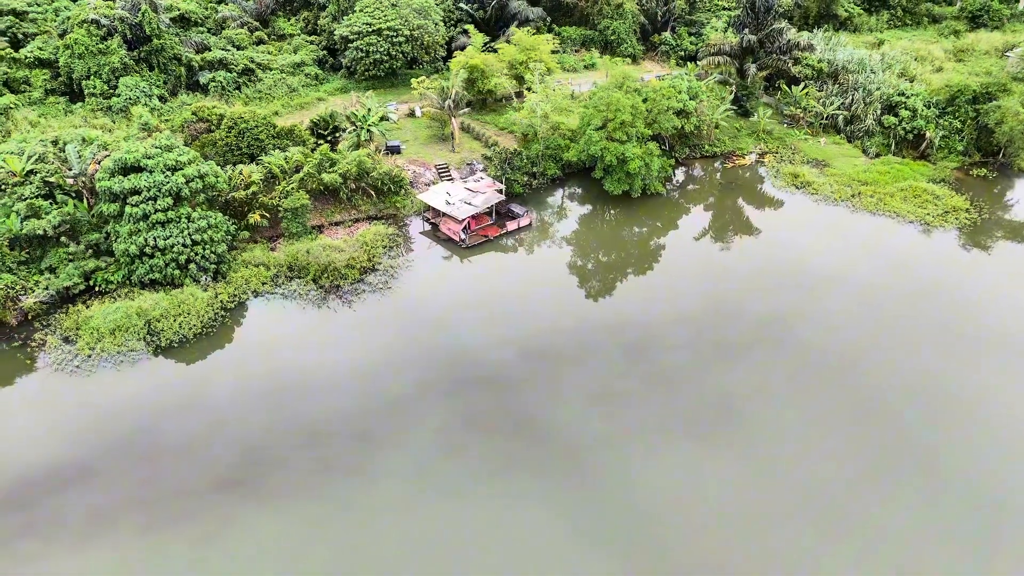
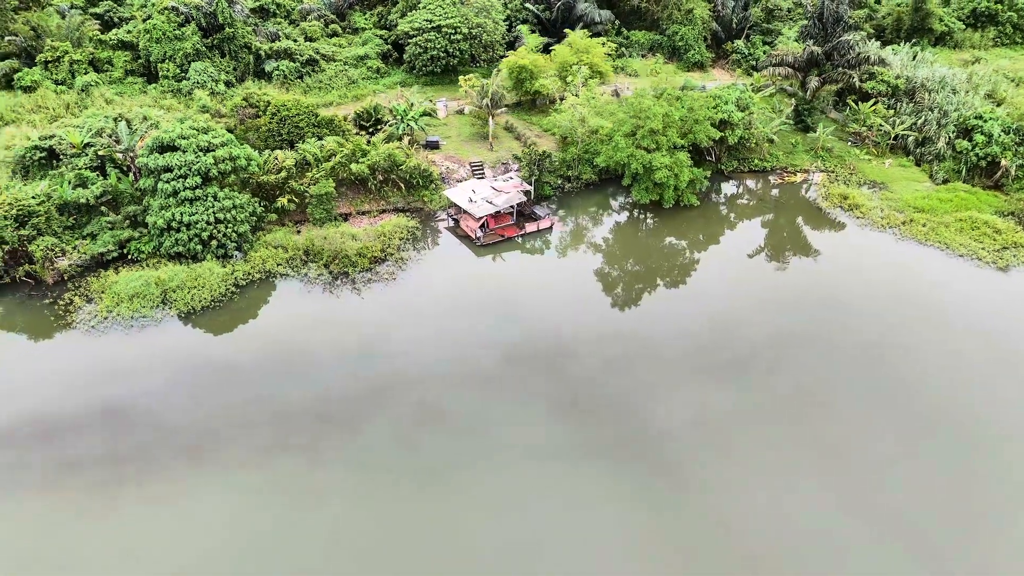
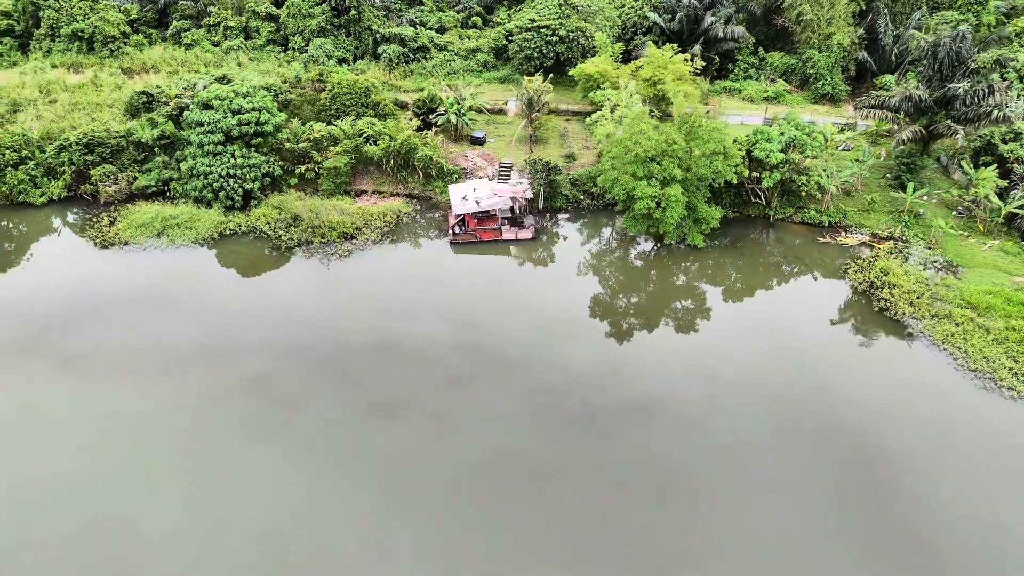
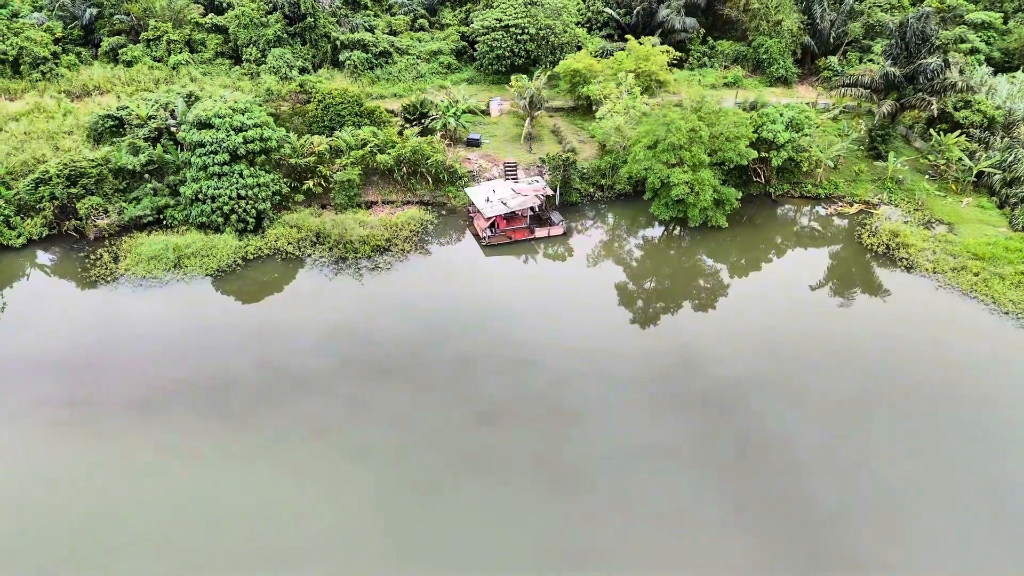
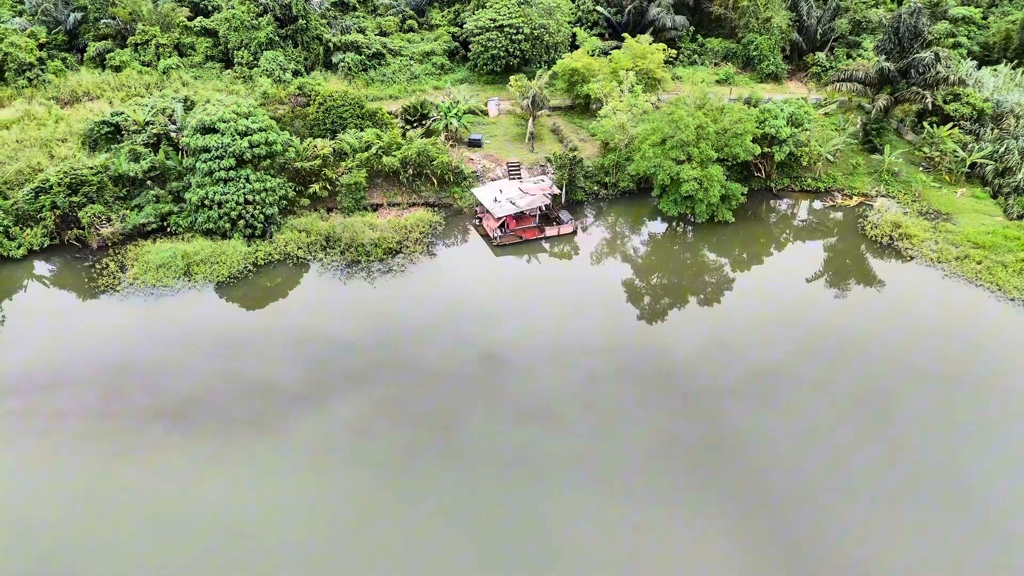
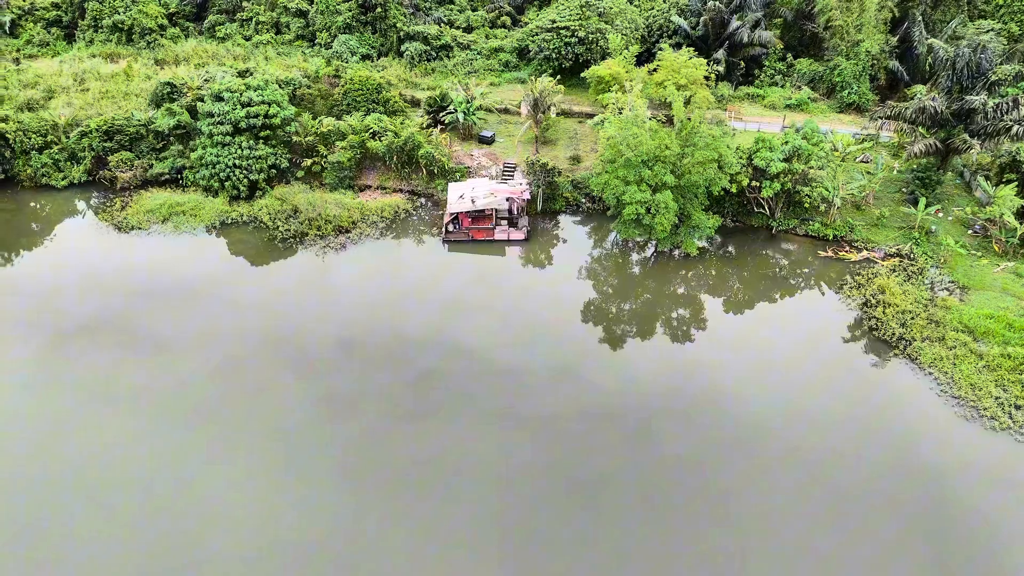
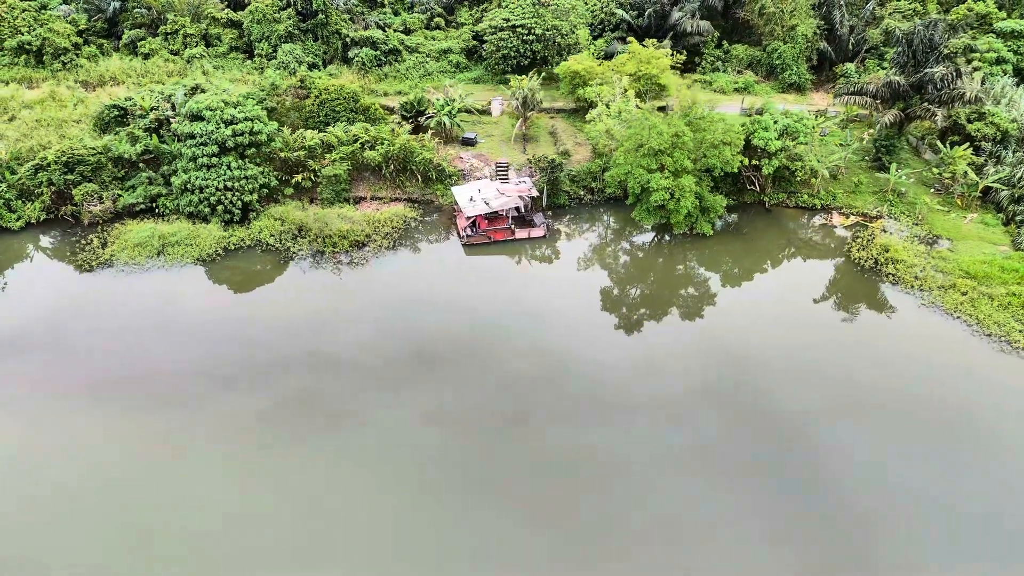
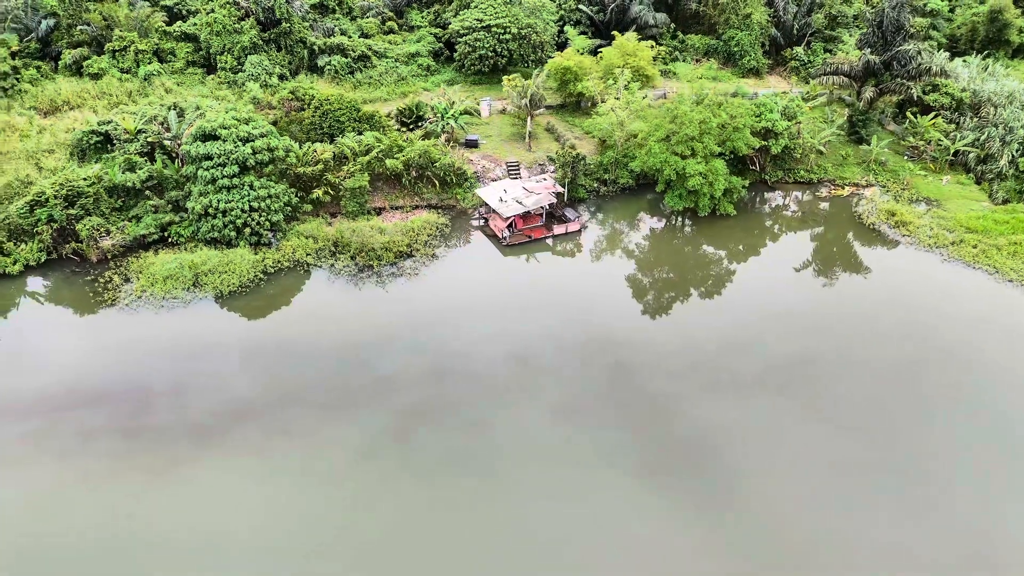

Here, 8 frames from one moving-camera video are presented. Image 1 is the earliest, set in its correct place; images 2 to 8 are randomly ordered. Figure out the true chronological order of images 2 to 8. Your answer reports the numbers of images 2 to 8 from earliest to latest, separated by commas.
2, 8, 5, 4, 7, 3, 6
